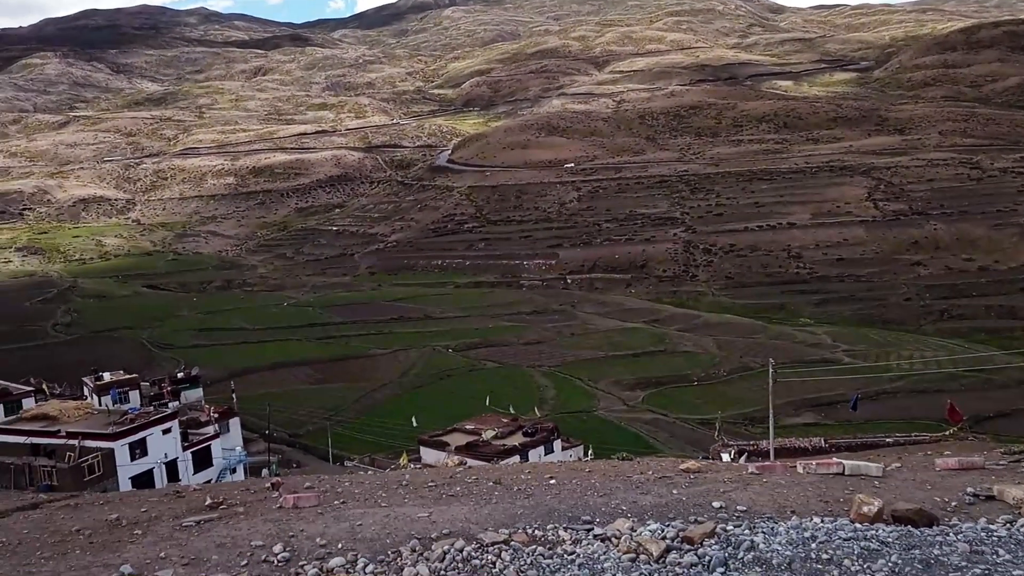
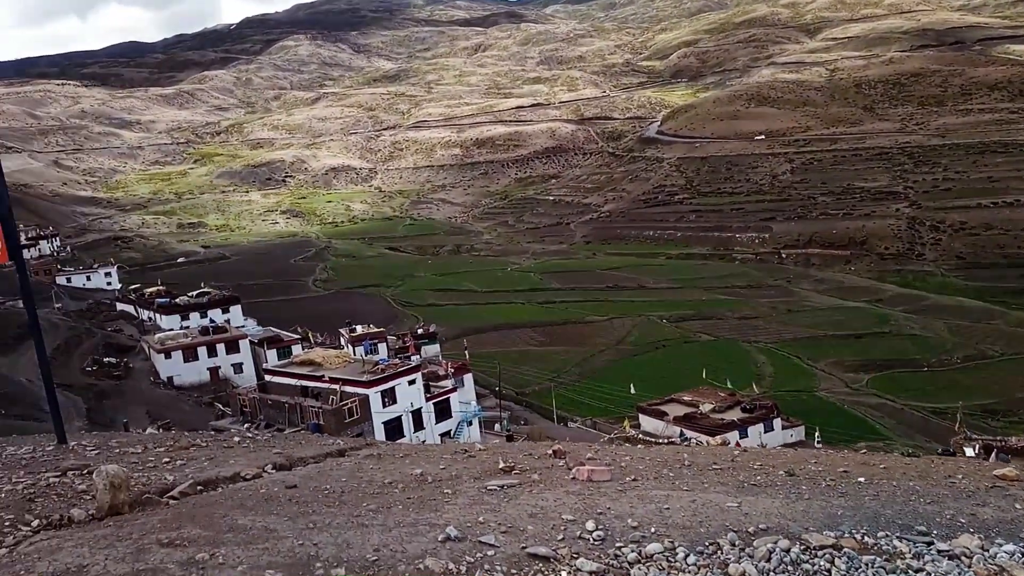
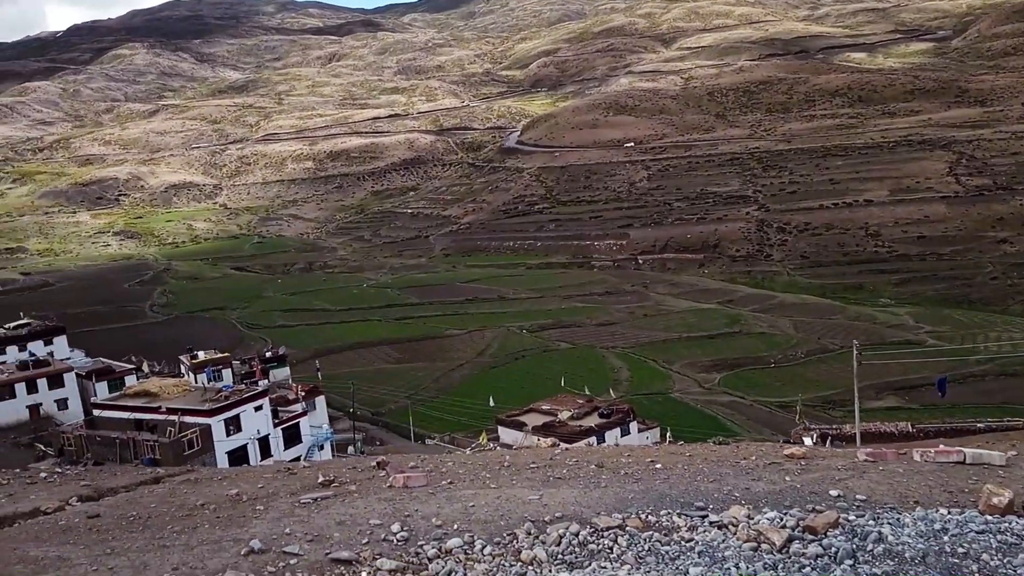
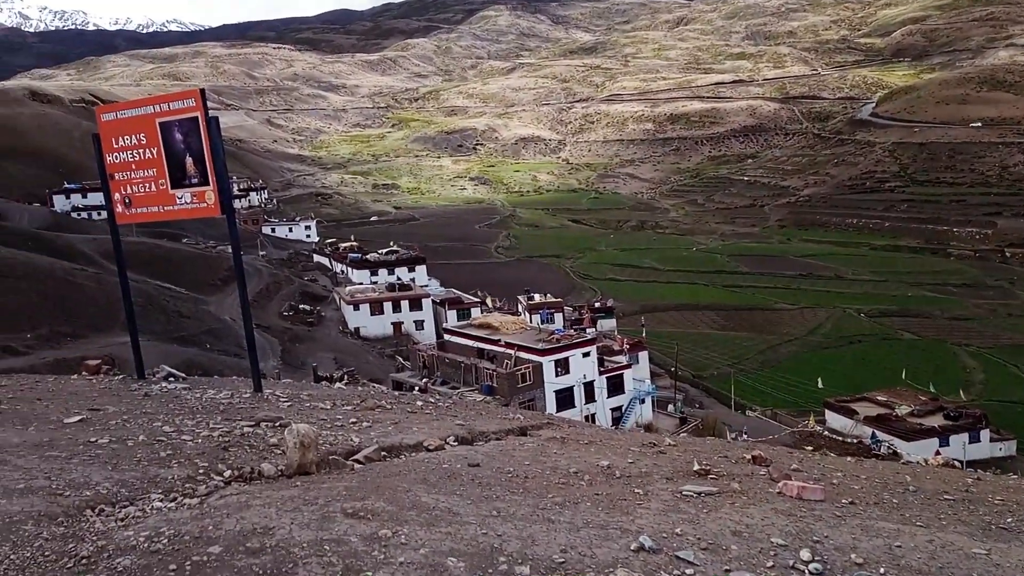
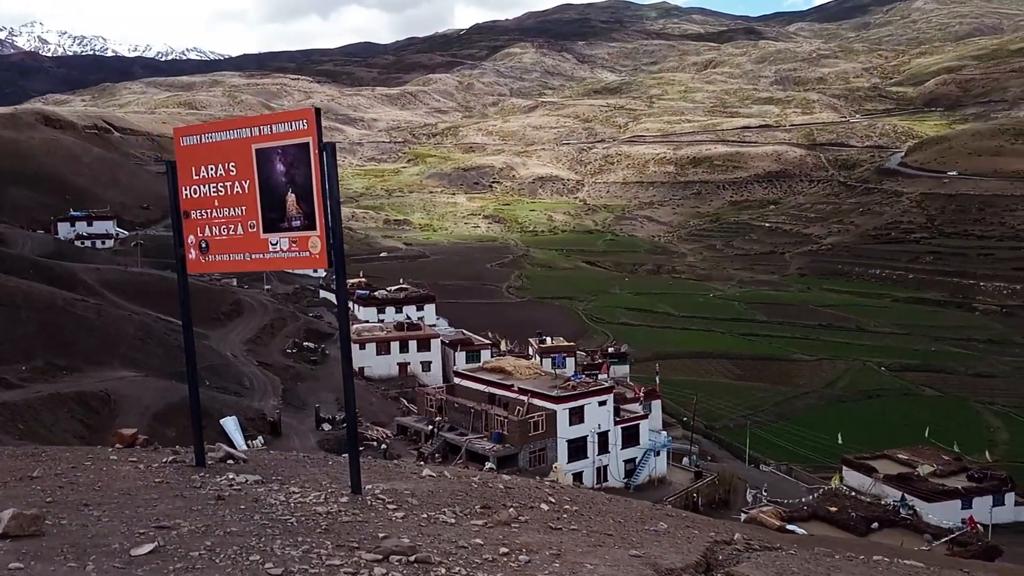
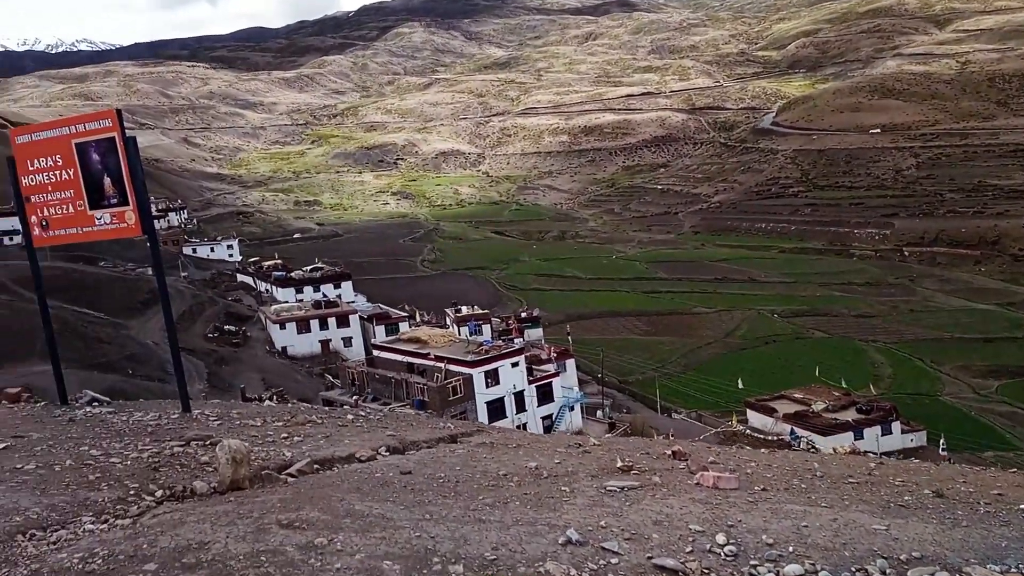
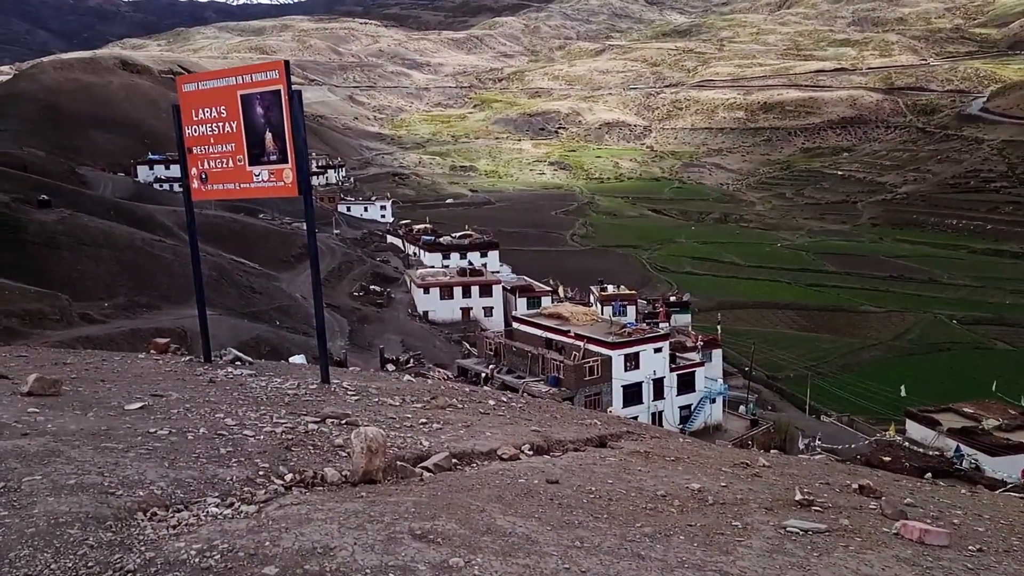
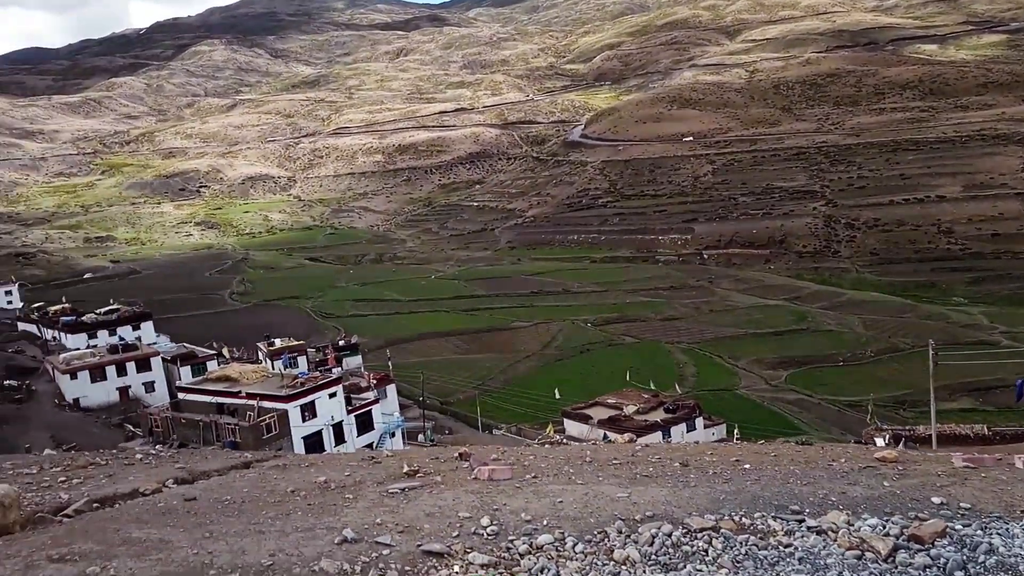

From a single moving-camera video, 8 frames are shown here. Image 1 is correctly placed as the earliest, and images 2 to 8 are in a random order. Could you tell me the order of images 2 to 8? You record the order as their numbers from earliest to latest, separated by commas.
3, 8, 2, 6, 4, 7, 5
